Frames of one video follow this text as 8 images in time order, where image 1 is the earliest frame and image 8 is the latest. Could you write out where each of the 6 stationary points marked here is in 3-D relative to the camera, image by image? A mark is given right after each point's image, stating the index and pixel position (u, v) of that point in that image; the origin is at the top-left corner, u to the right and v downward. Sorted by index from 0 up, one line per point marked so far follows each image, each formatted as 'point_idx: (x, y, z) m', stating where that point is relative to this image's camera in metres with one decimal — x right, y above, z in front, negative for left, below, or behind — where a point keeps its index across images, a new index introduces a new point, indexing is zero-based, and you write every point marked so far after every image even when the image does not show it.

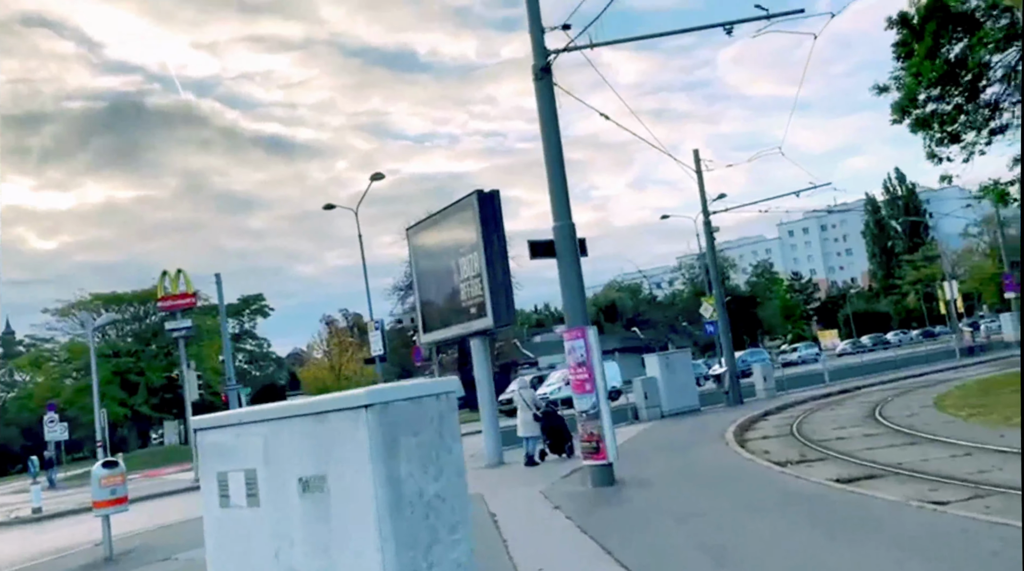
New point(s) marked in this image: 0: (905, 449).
0: (+6.2, -2.5, +14.8) m
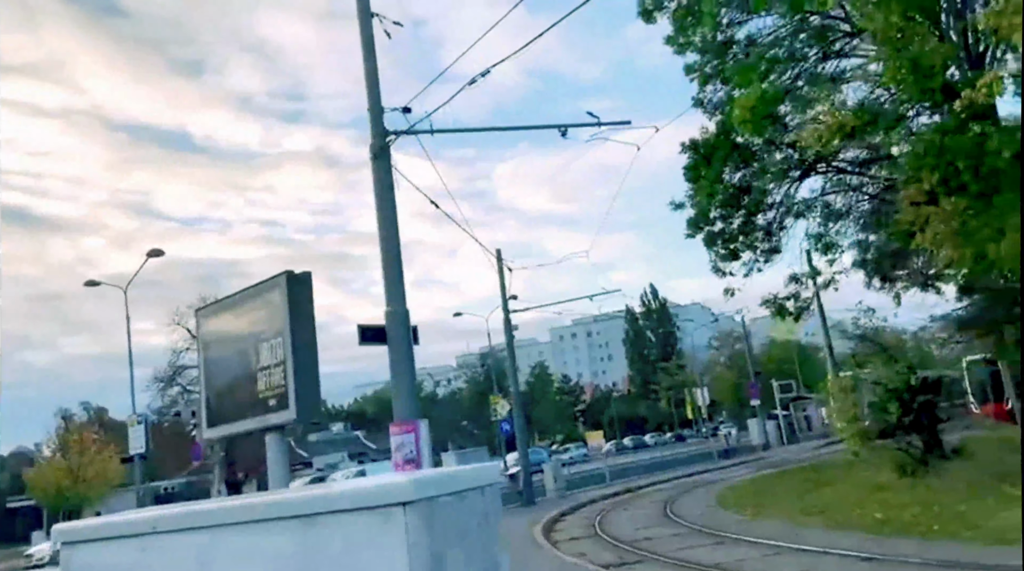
0: (+3.3, -4.2, +15.6) m
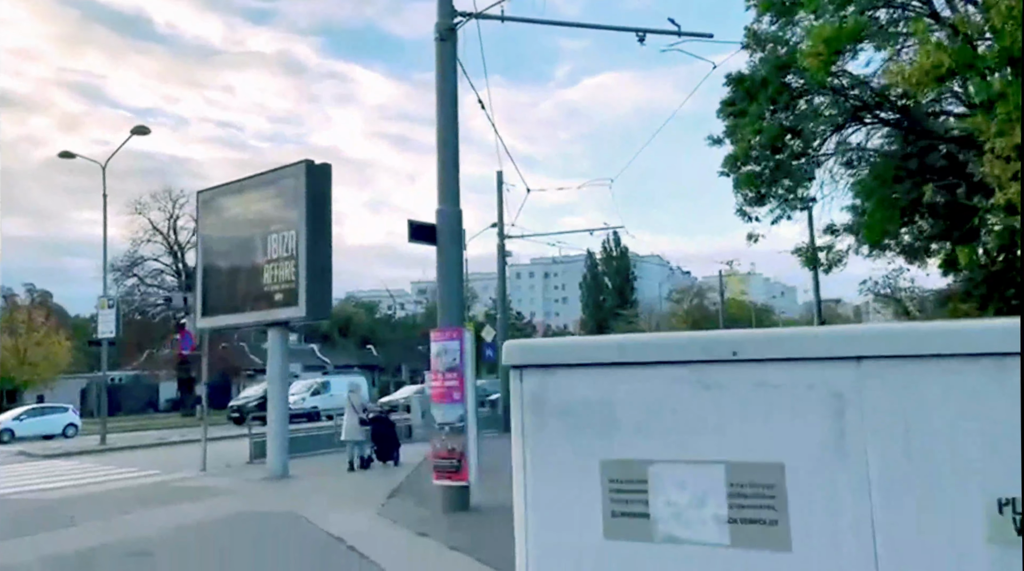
0: (+3.6, -3.2, +15.4) m
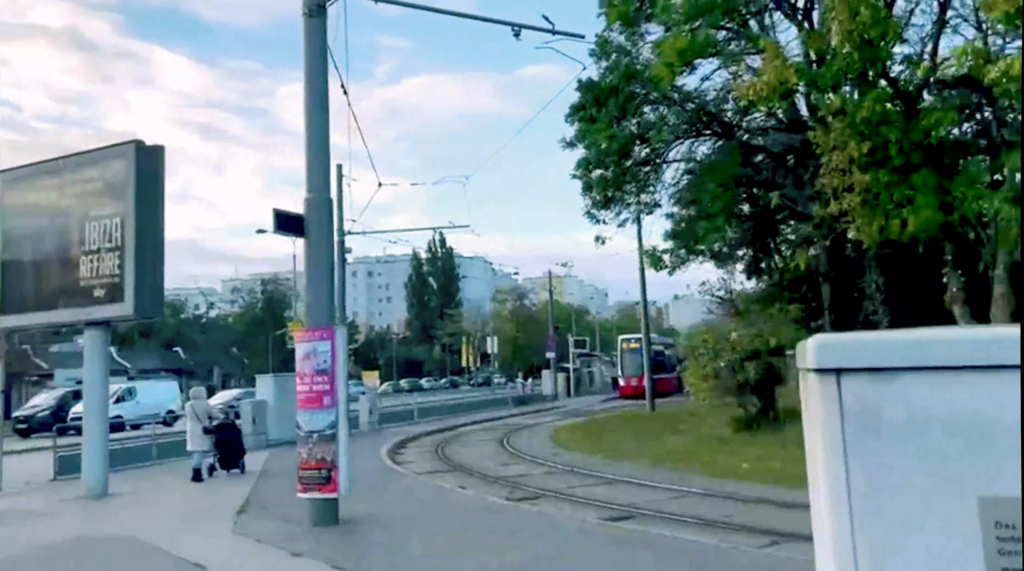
0: (+1.4, -3.2, +15.2) m
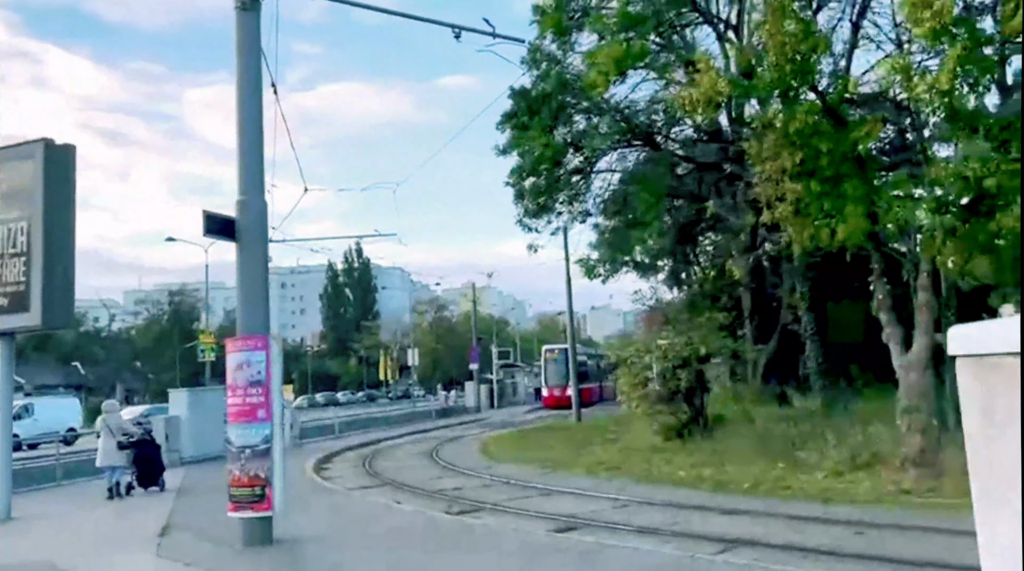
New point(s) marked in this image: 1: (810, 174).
0: (+0.4, -3.3, +14.9) m
1: (+4.4, +1.7, +13.9) m
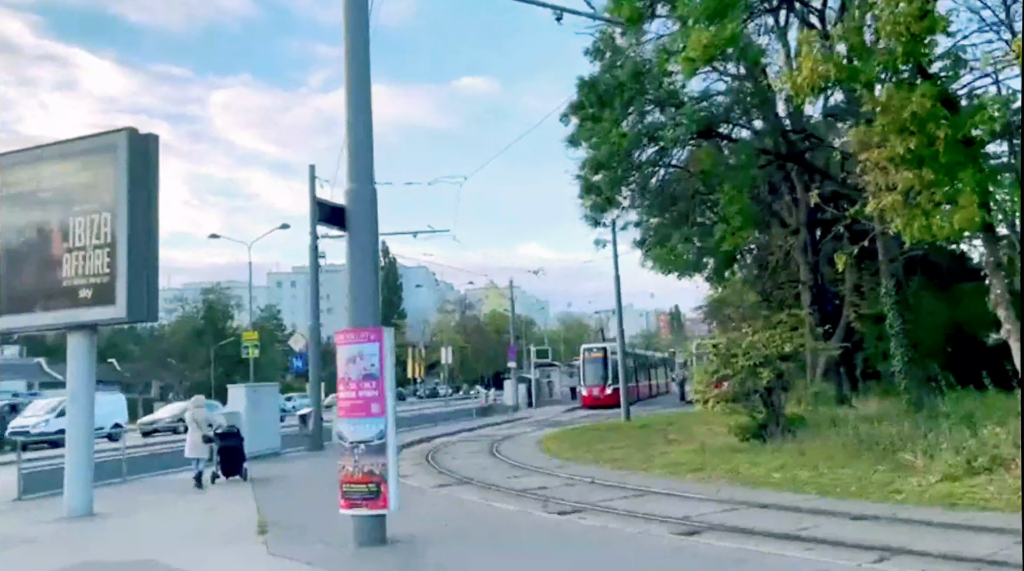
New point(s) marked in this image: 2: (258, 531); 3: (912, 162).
0: (+1.8, -3.2, +14.5) m
1: (+5.9, +1.8, +13.6) m
2: (-3.3, -3.2, +12.5) m
3: (+5.7, +1.8, +13.6) m
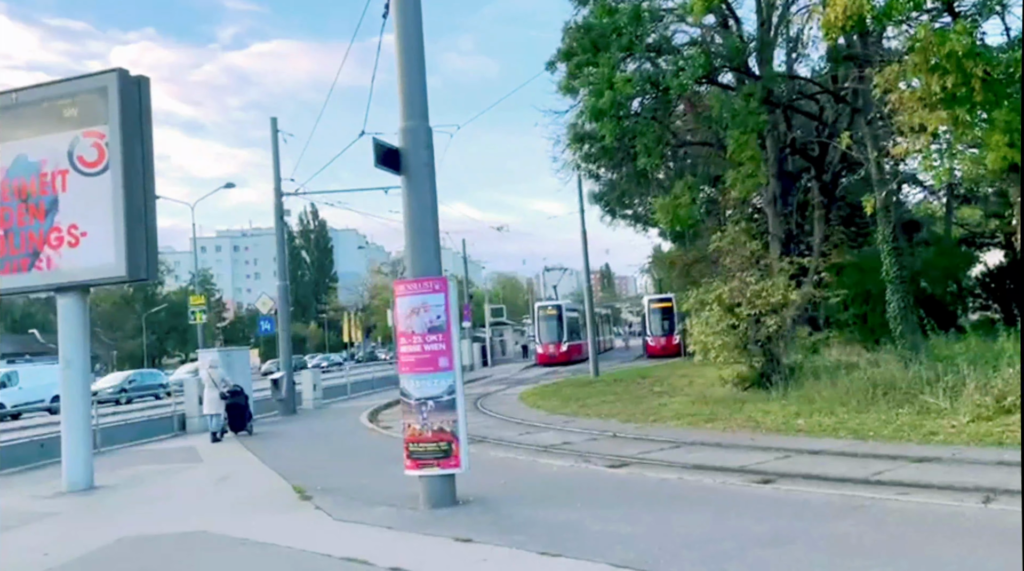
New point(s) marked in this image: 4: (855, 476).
0: (+2.3, -2.4, +14.3) m
1: (+6.3, +2.6, +13.5) m
2: (-2.6, -2.6, +11.7) m
3: (+6.2, +2.6, +13.5) m
4: (+3.9, -2.1, +10.9) m
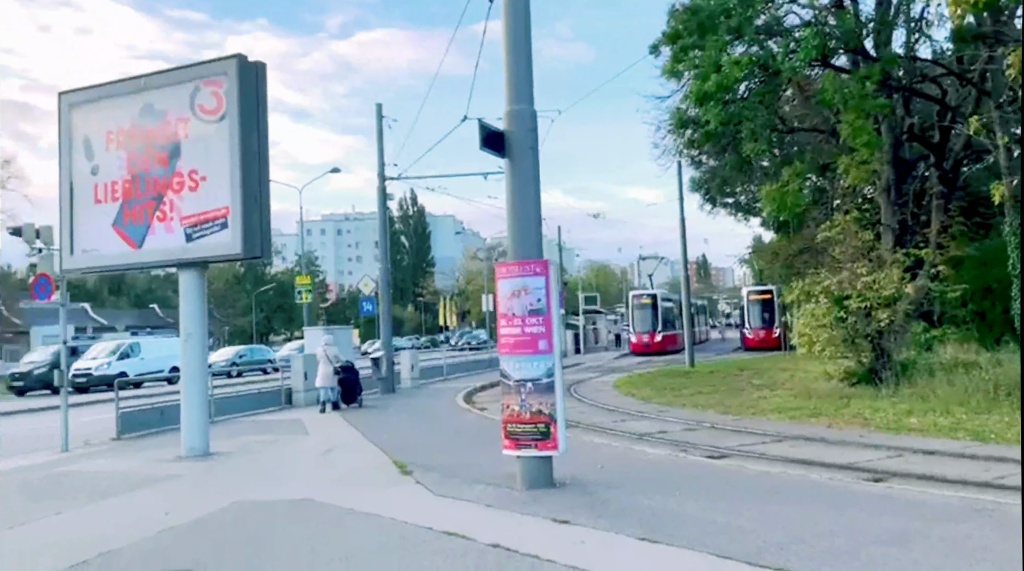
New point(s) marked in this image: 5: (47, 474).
0: (+3.7, -2.2, +14.0) m
1: (+7.8, +2.7, +12.8) m
2: (-1.4, -2.4, +12.0) m
3: (+7.7, +2.6, +12.9) m
4: (+5.0, -2.1, +10.5) m
5: (-6.3, -2.7, +13.1) m
